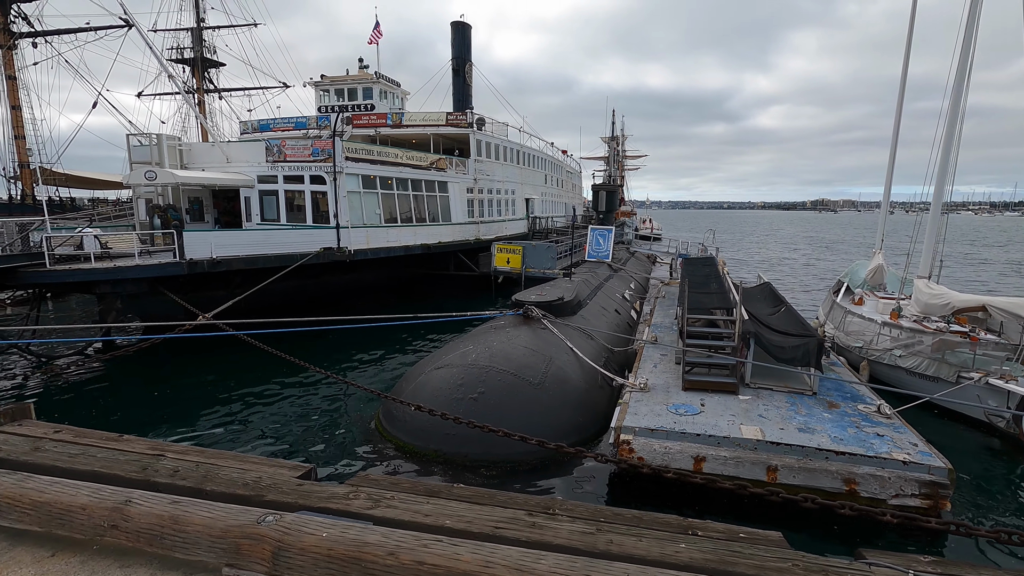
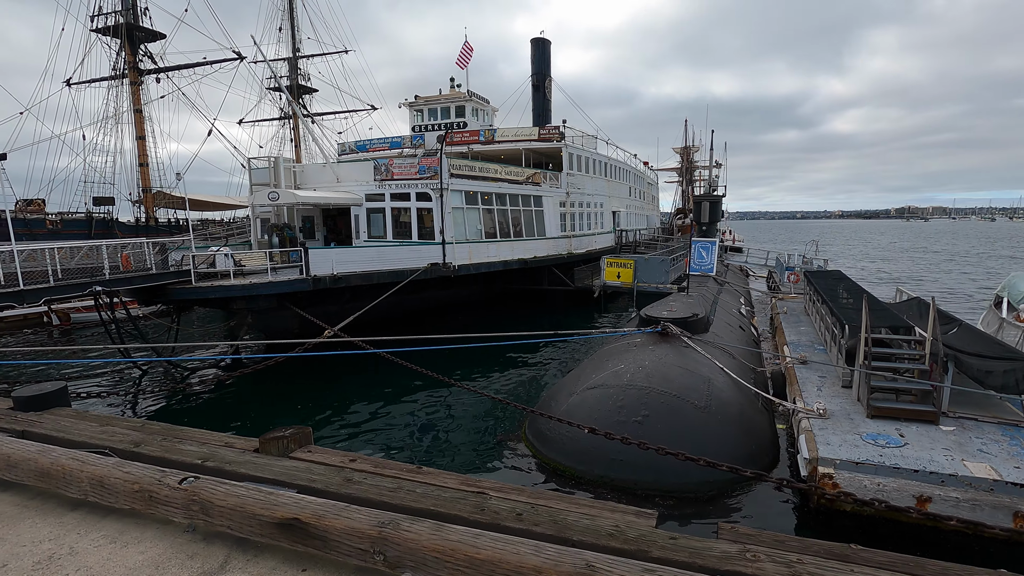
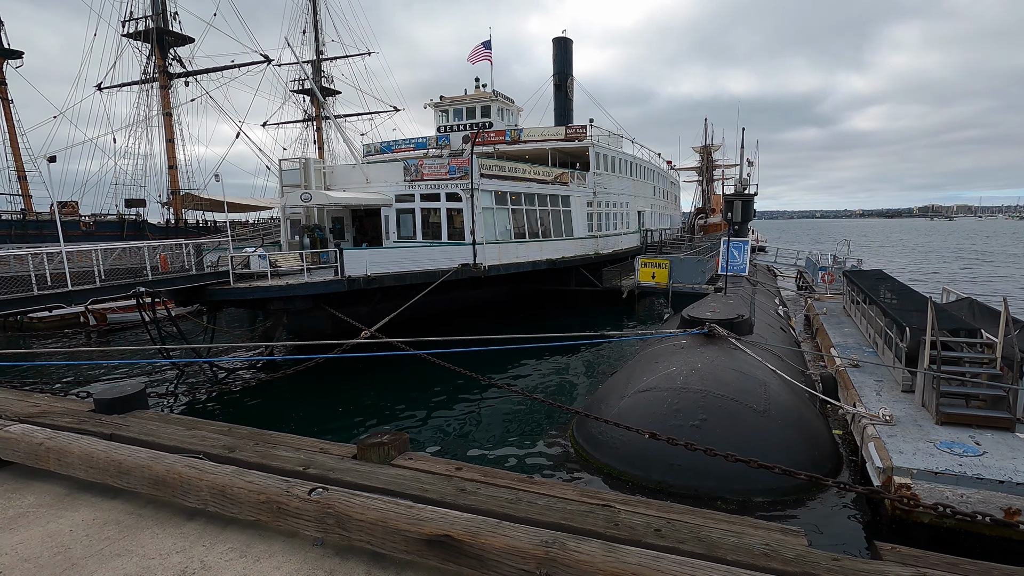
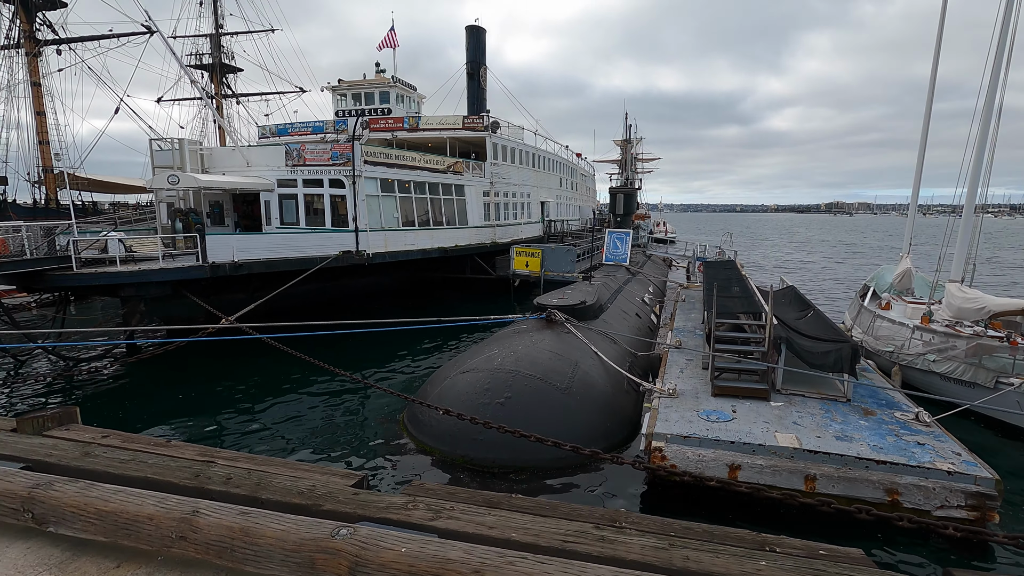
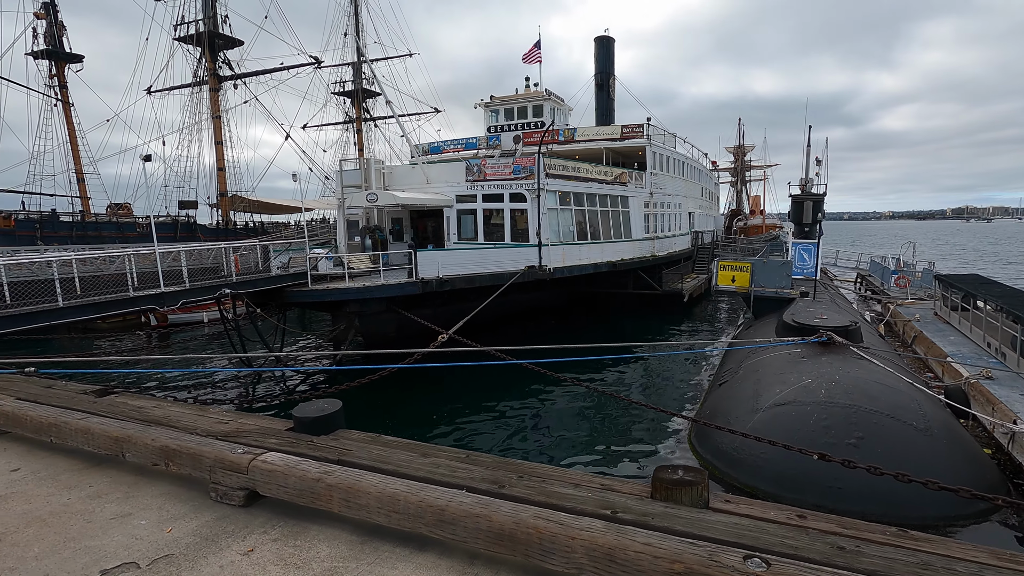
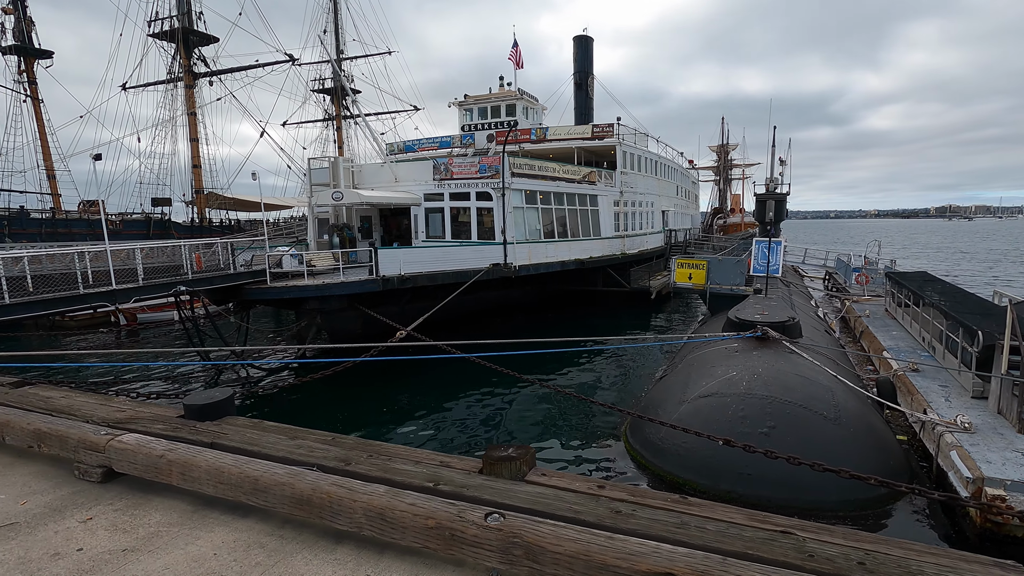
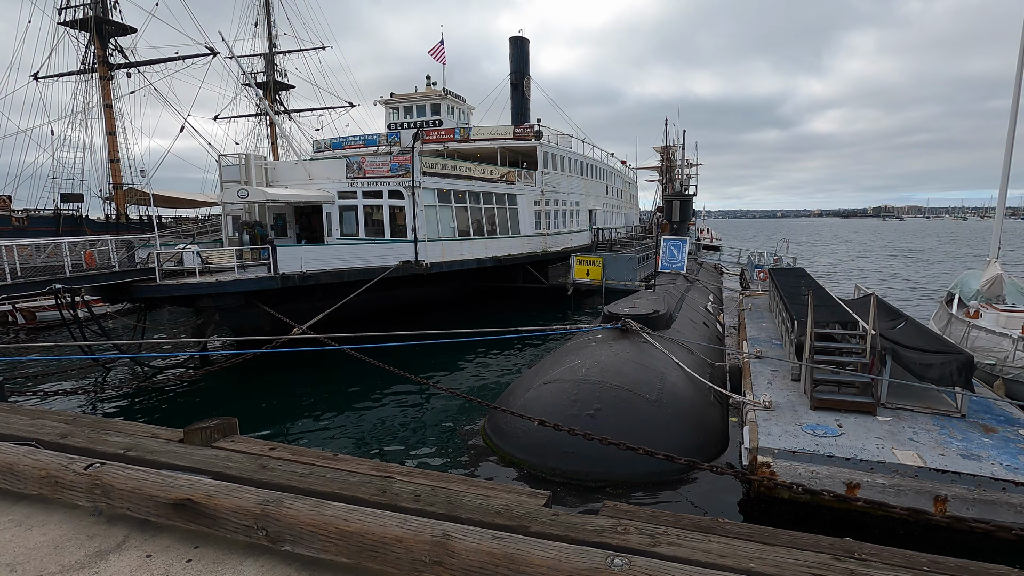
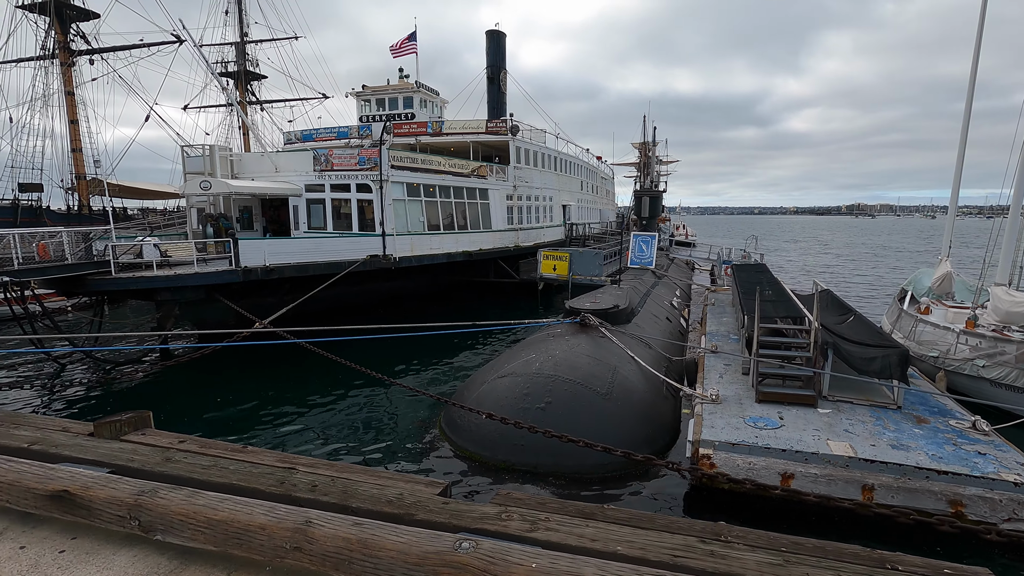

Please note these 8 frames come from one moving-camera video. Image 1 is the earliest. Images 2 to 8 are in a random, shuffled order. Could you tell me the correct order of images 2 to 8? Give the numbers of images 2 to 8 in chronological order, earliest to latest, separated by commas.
4, 8, 7, 2, 3, 6, 5
